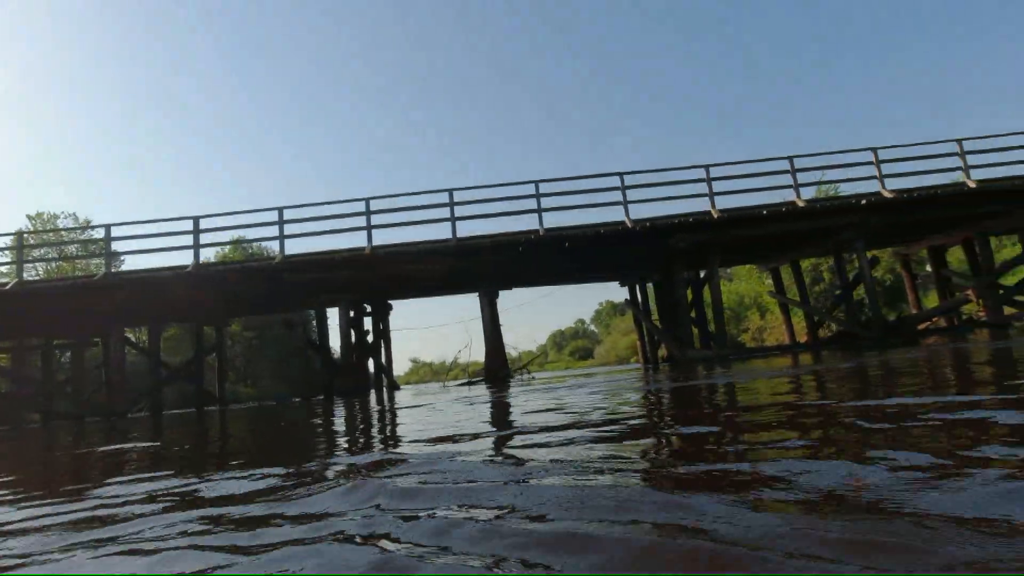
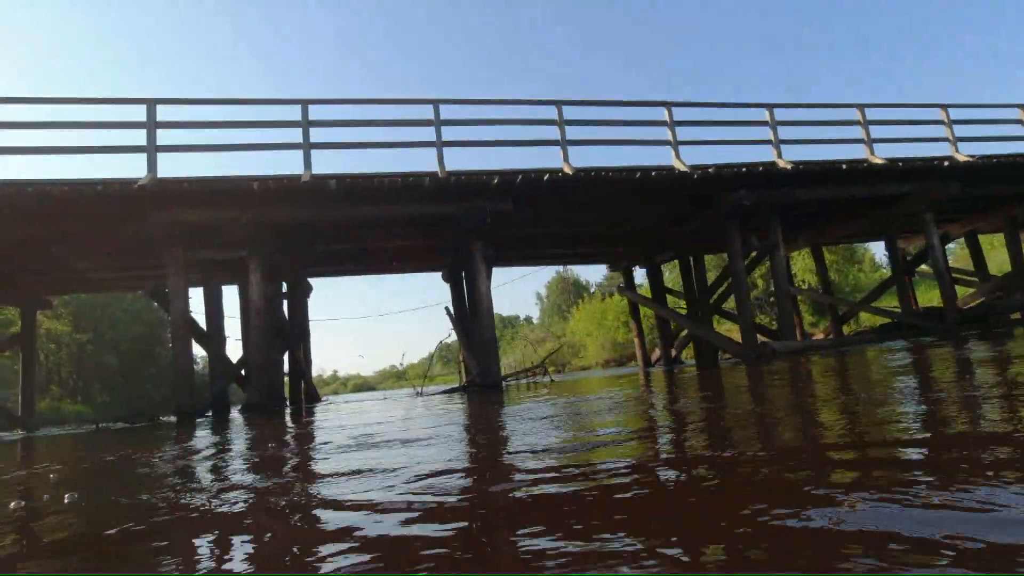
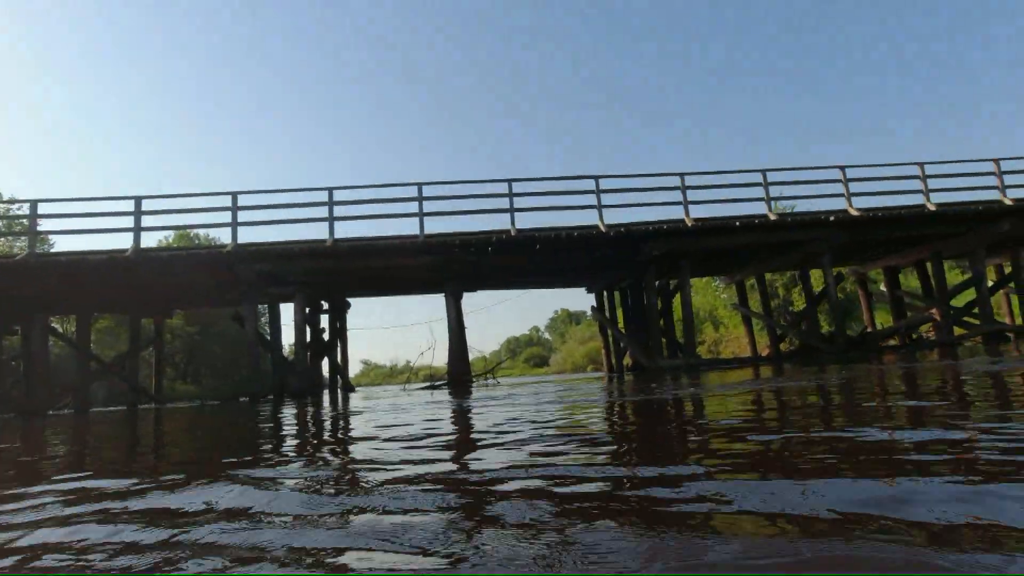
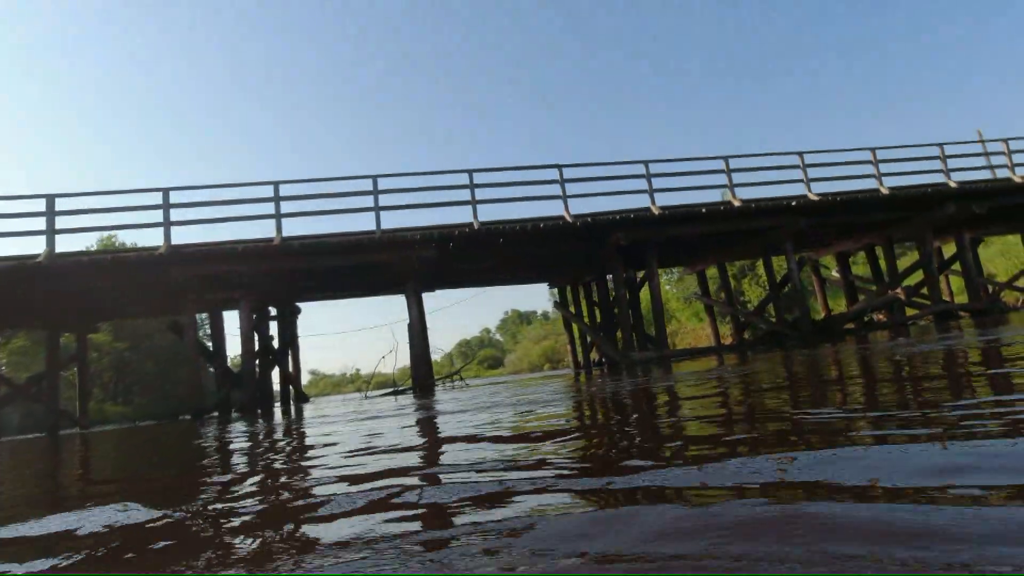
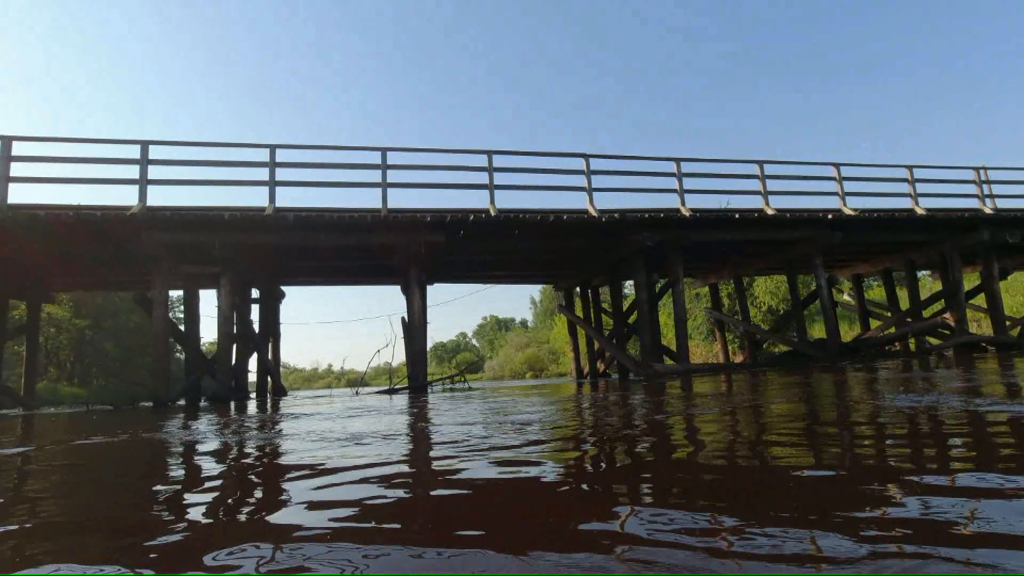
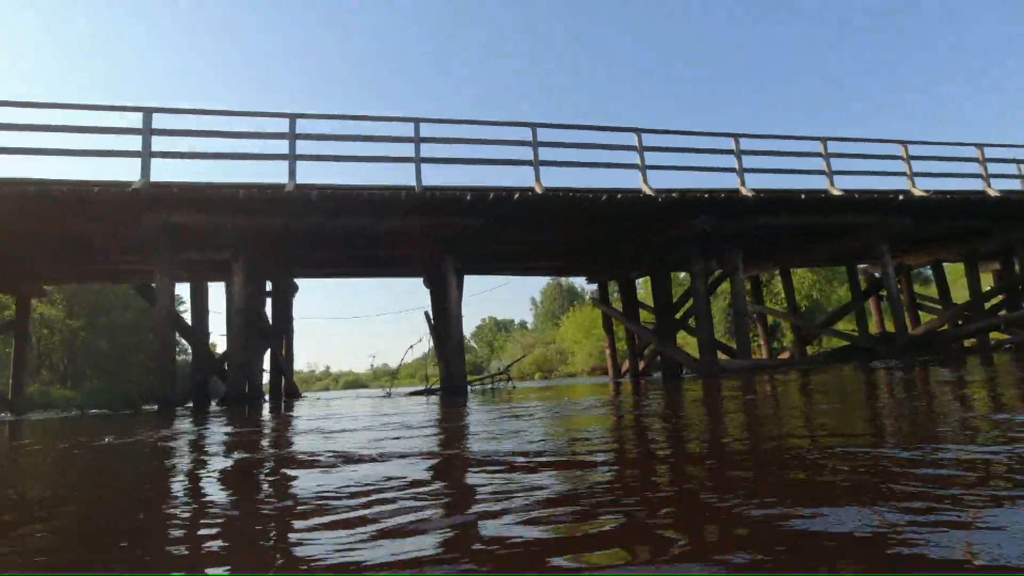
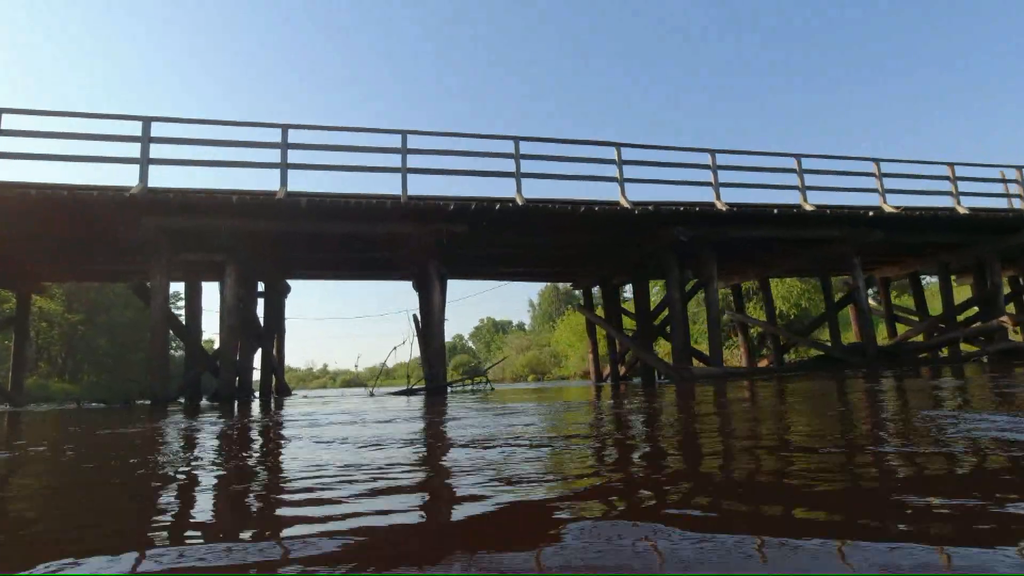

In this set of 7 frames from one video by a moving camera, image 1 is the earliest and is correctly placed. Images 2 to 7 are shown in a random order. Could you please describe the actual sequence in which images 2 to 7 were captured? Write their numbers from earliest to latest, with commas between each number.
3, 4, 5, 7, 6, 2
